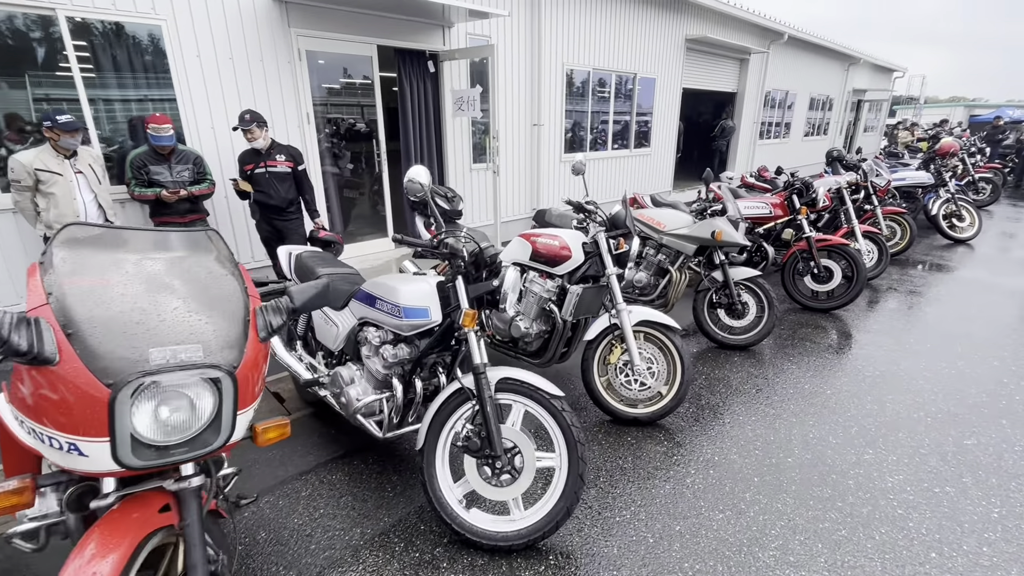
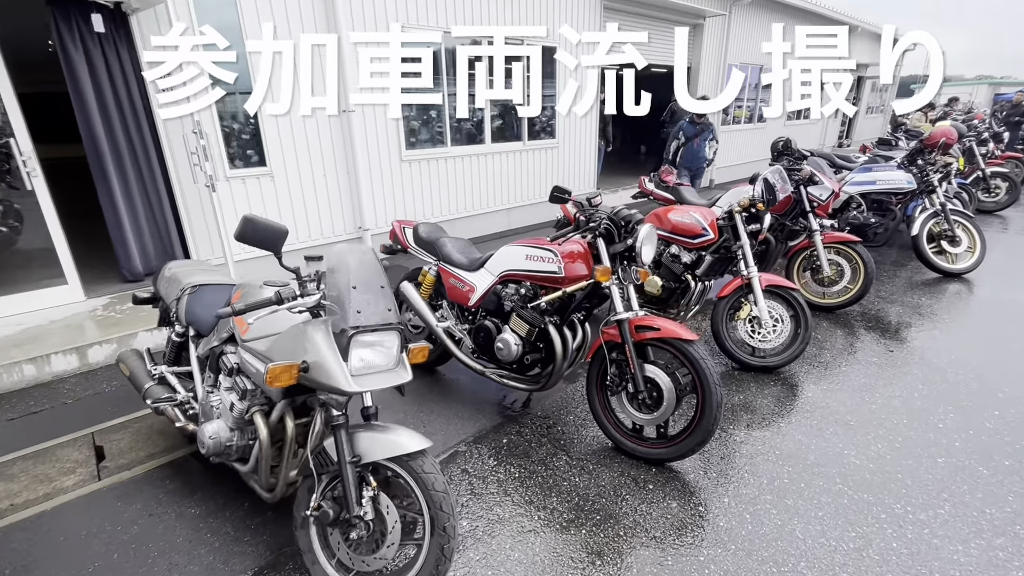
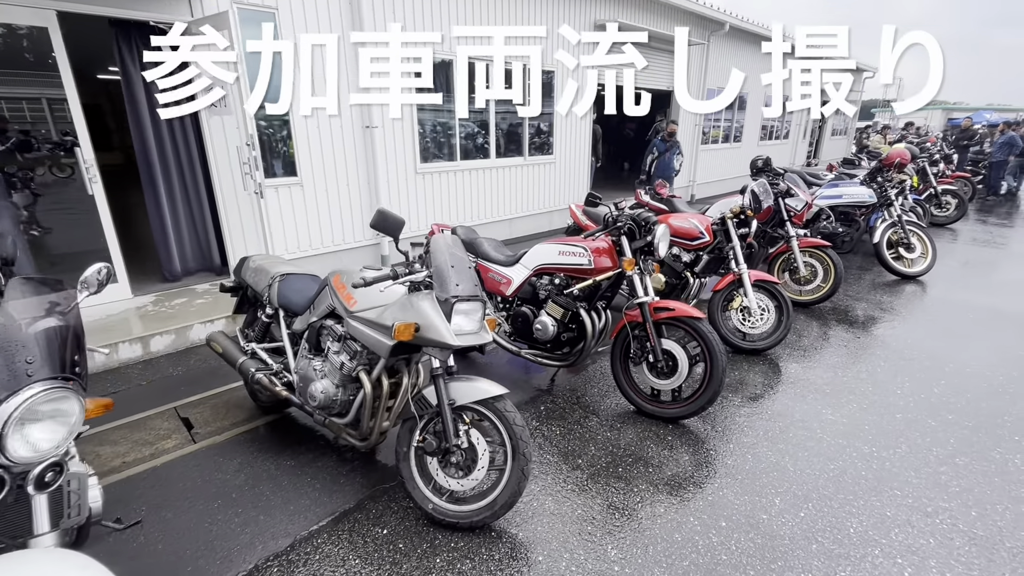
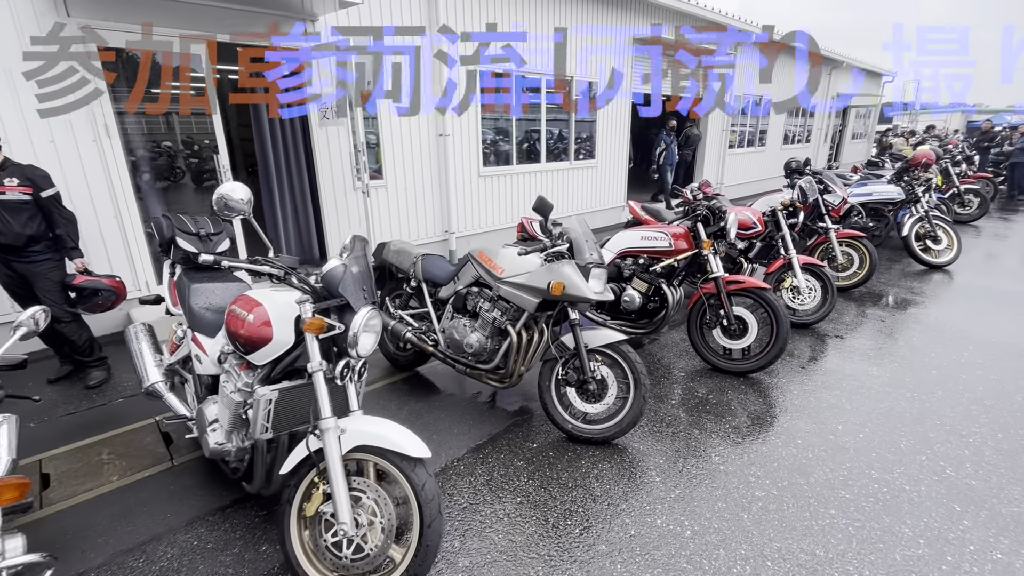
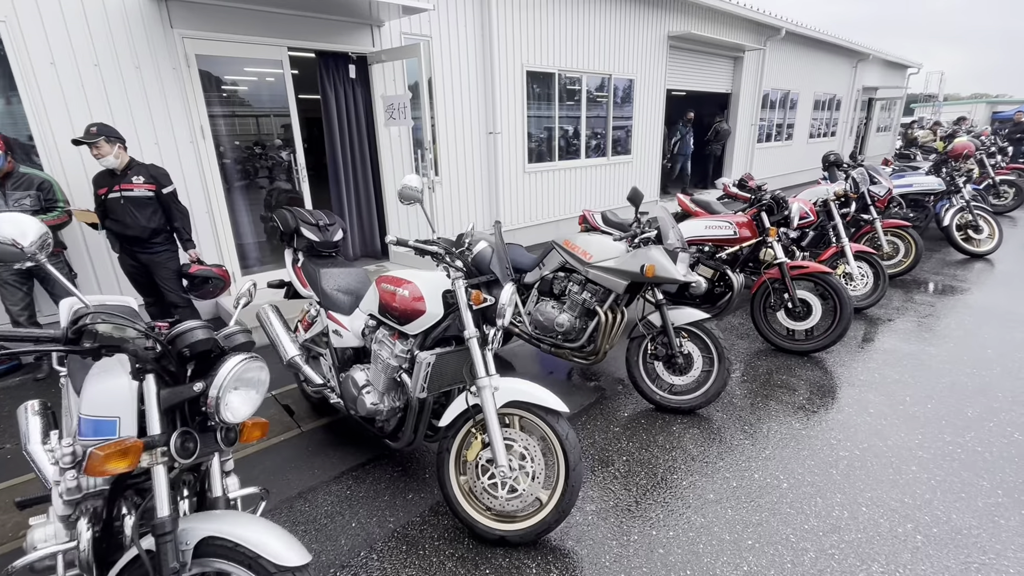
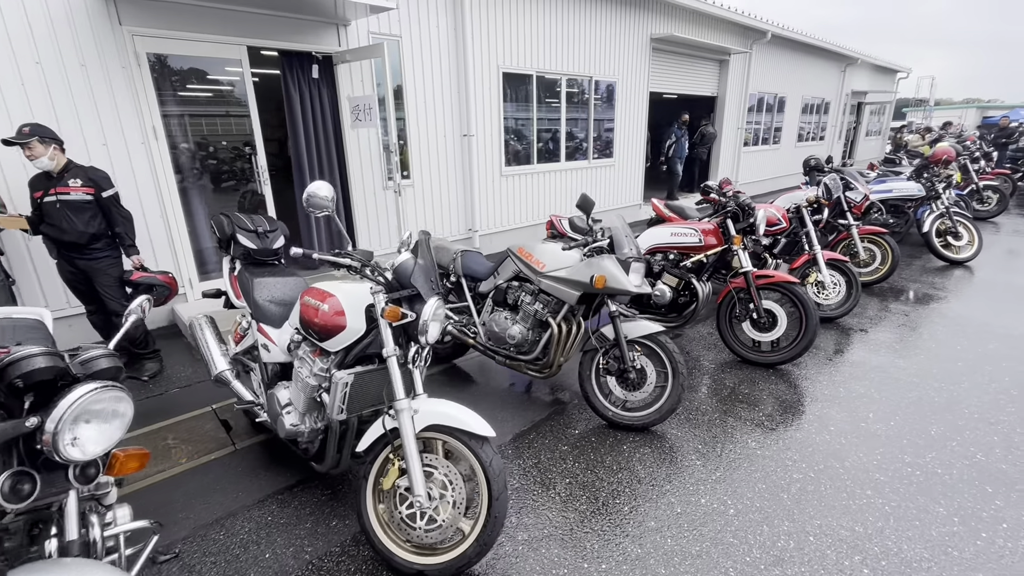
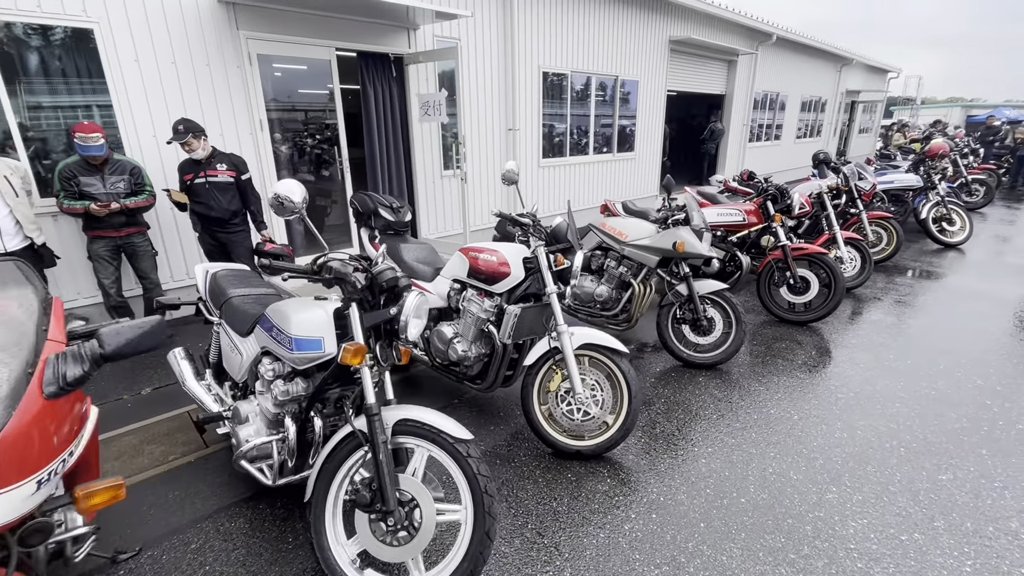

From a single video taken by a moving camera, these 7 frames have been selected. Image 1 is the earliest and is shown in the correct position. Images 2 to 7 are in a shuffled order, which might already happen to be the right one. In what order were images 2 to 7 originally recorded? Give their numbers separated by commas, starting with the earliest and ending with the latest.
7, 5, 6, 4, 3, 2
